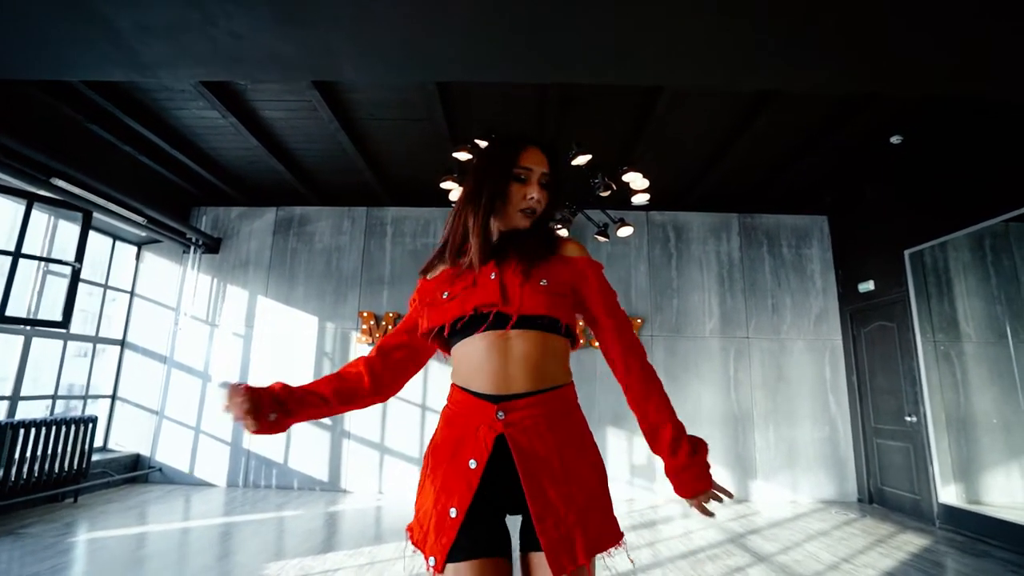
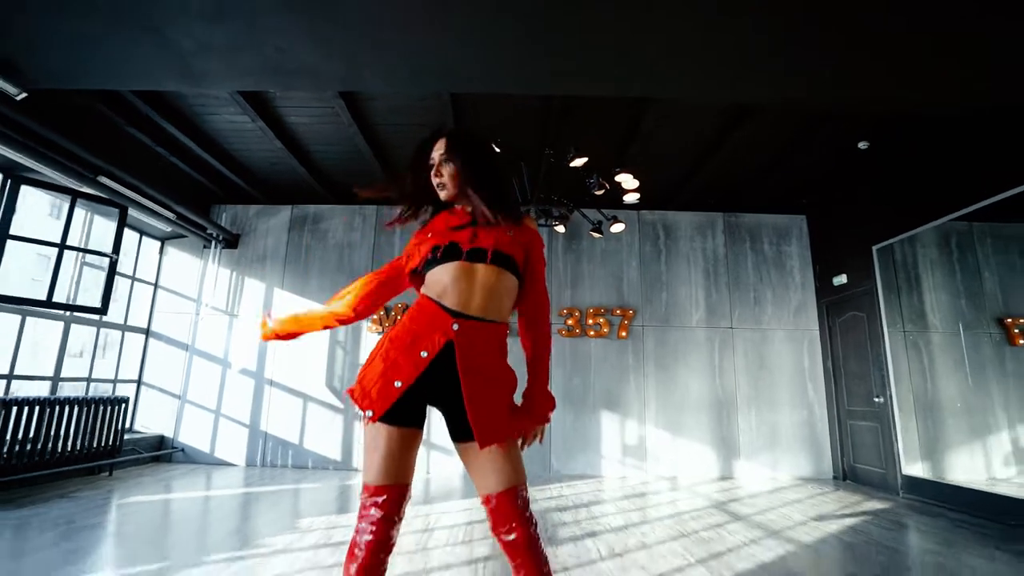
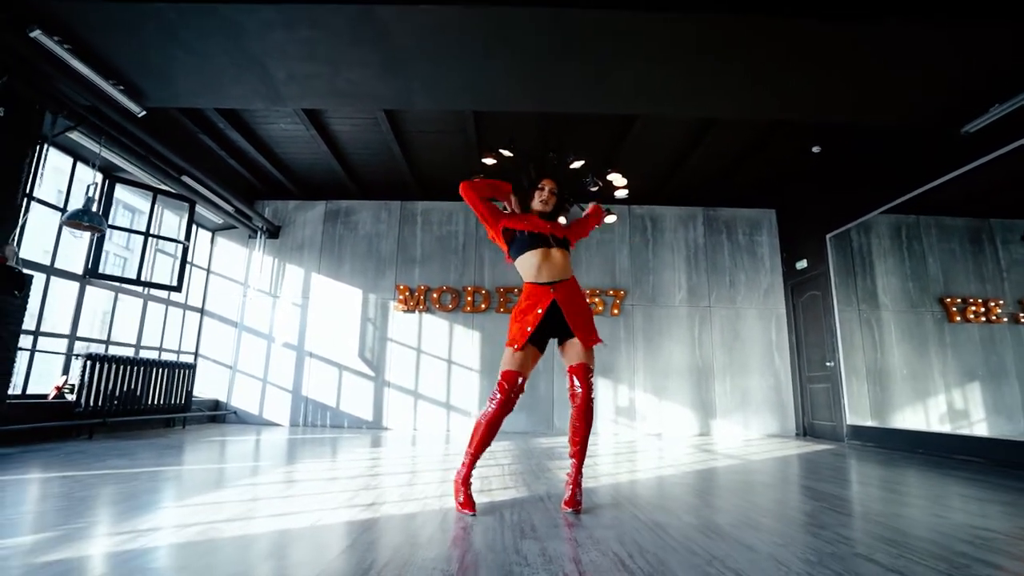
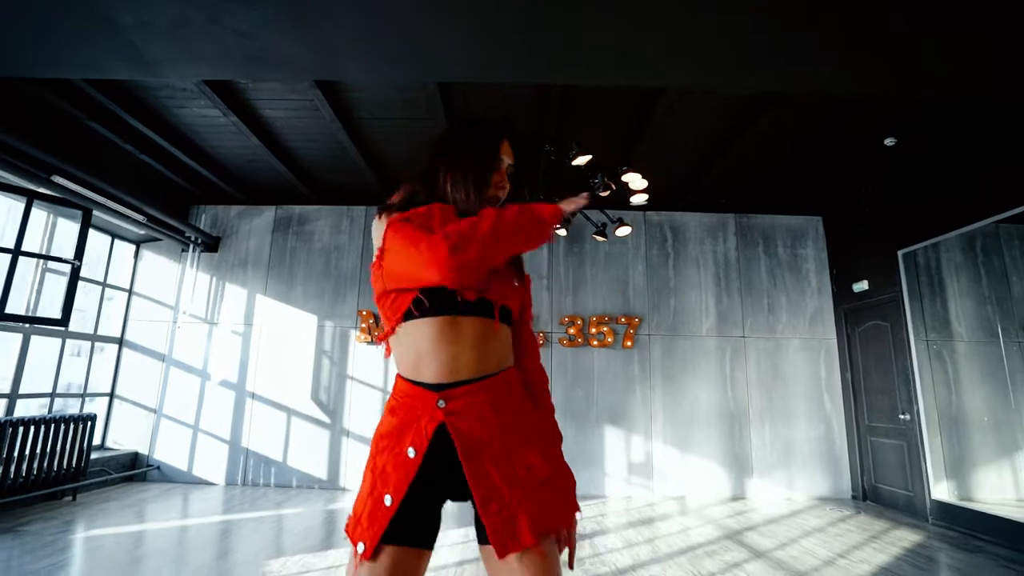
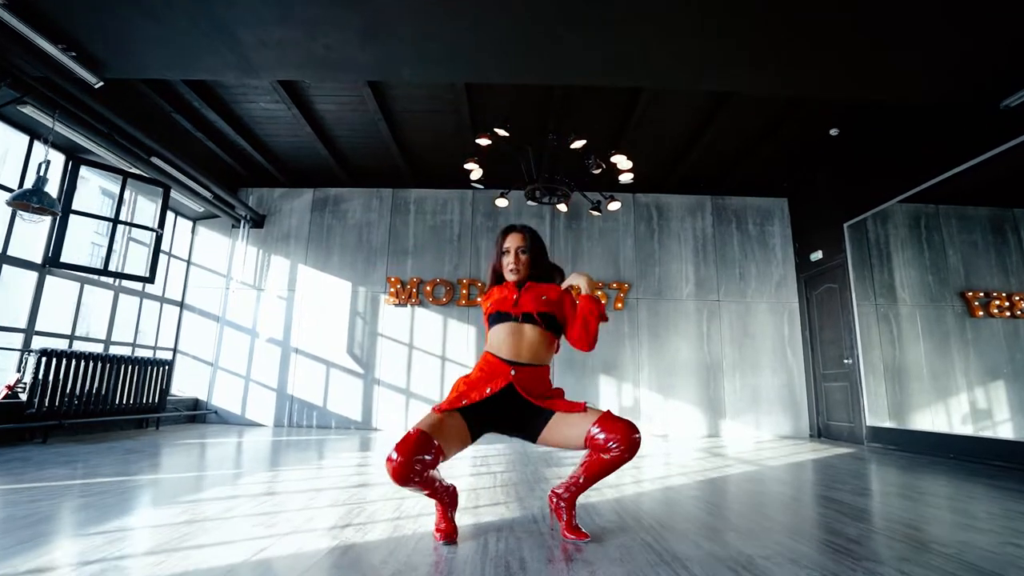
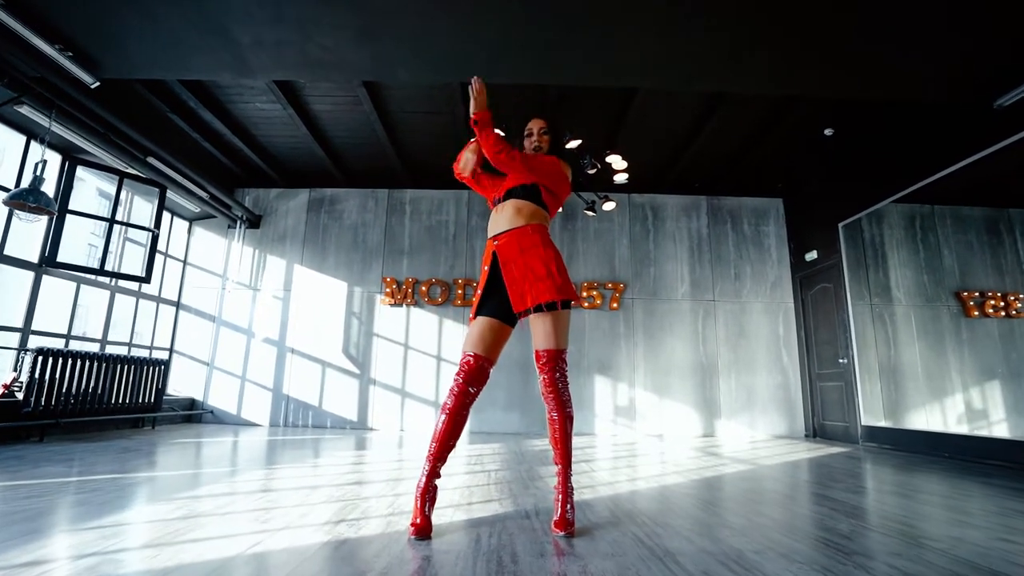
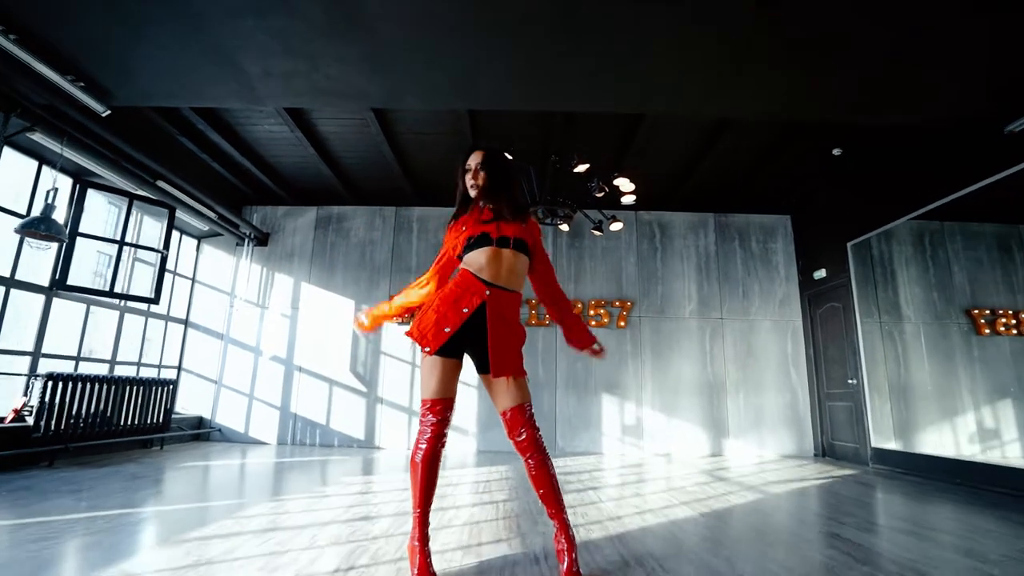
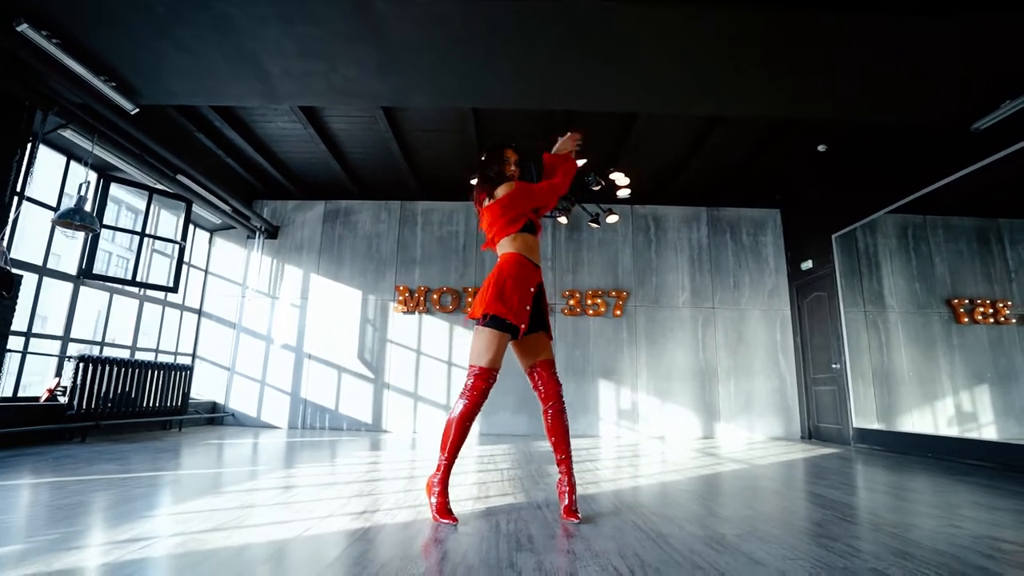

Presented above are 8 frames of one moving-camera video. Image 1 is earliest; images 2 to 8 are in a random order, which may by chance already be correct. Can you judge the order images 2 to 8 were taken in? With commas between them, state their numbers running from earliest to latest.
4, 2, 7, 8, 6, 3, 5
